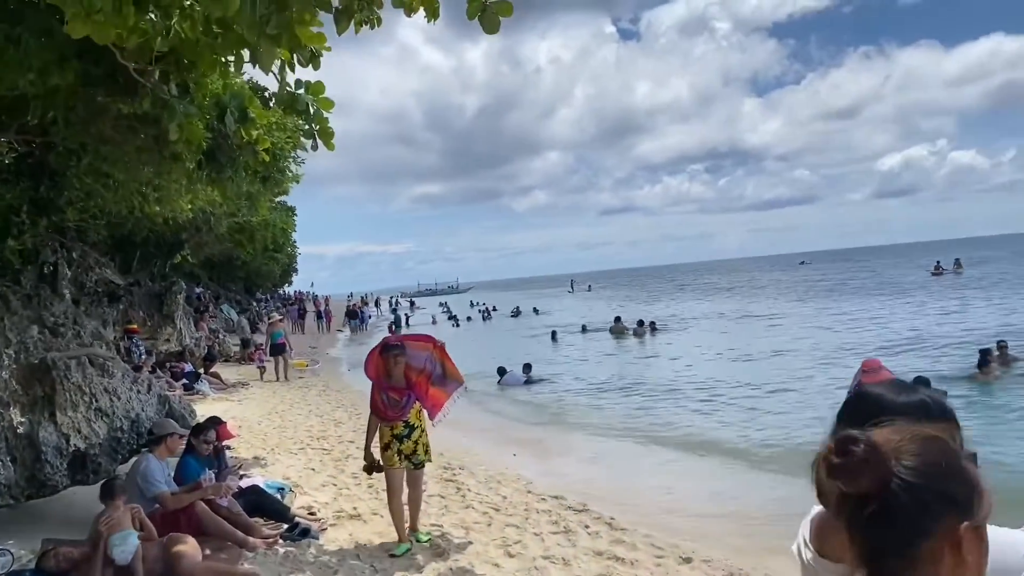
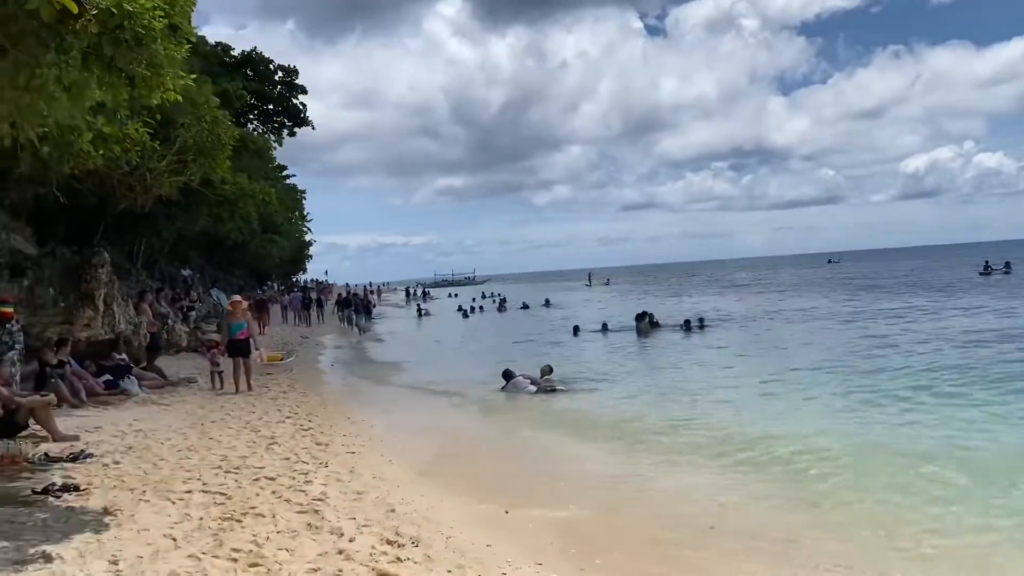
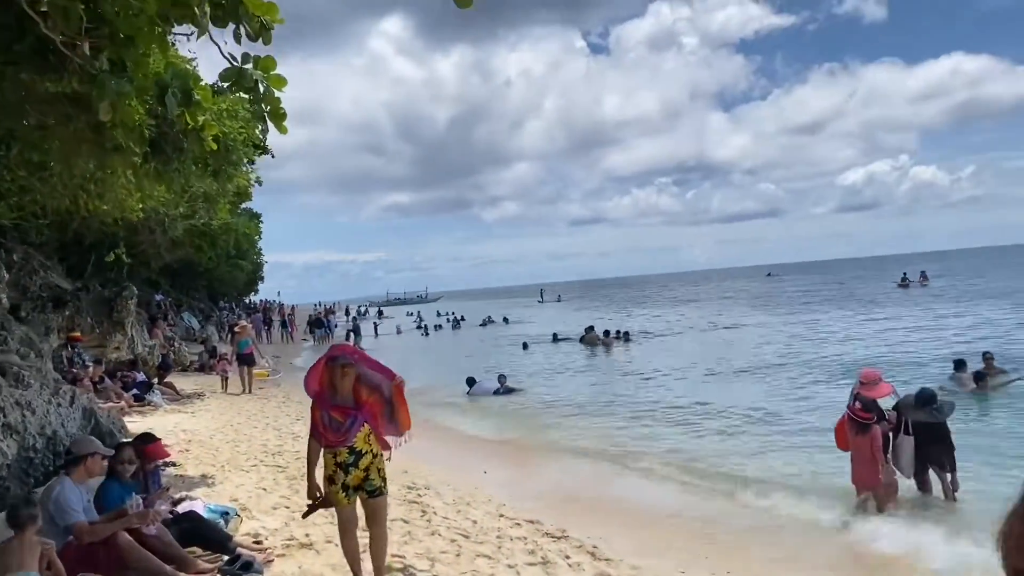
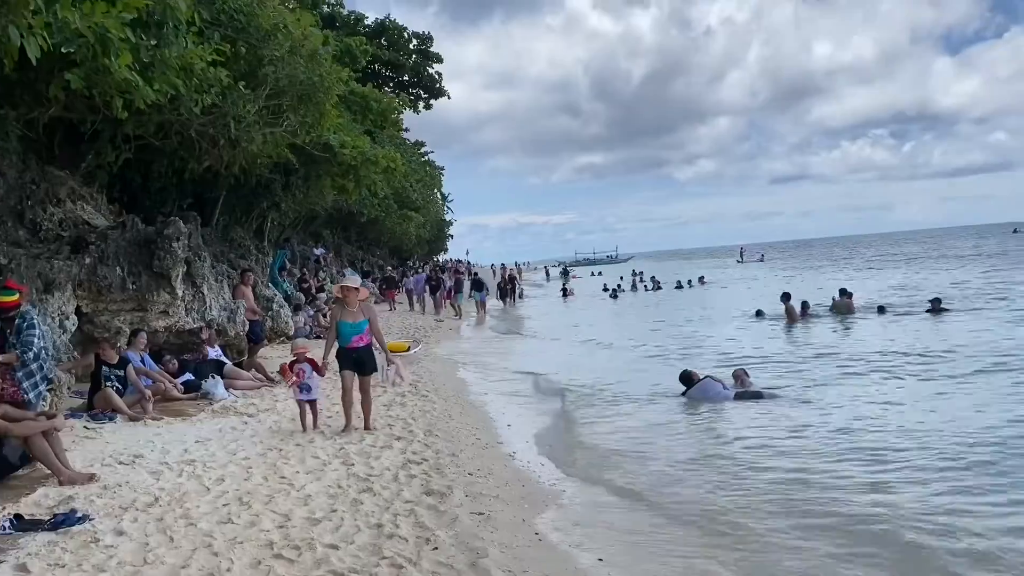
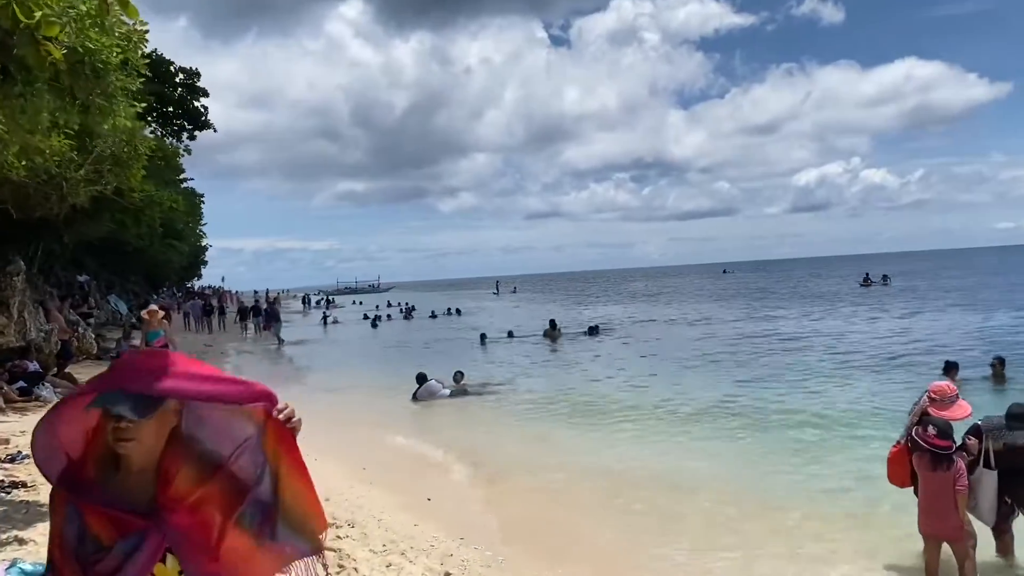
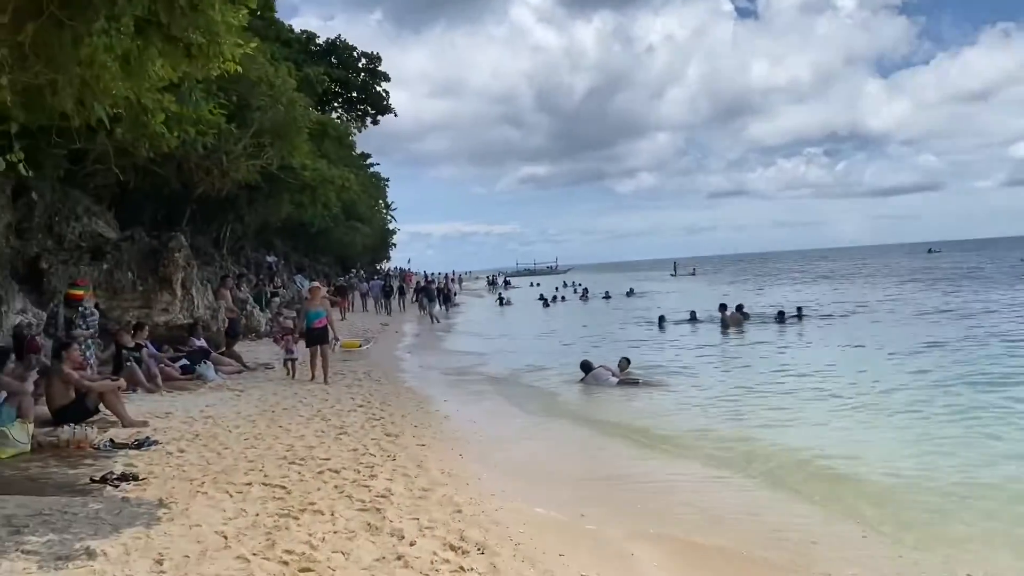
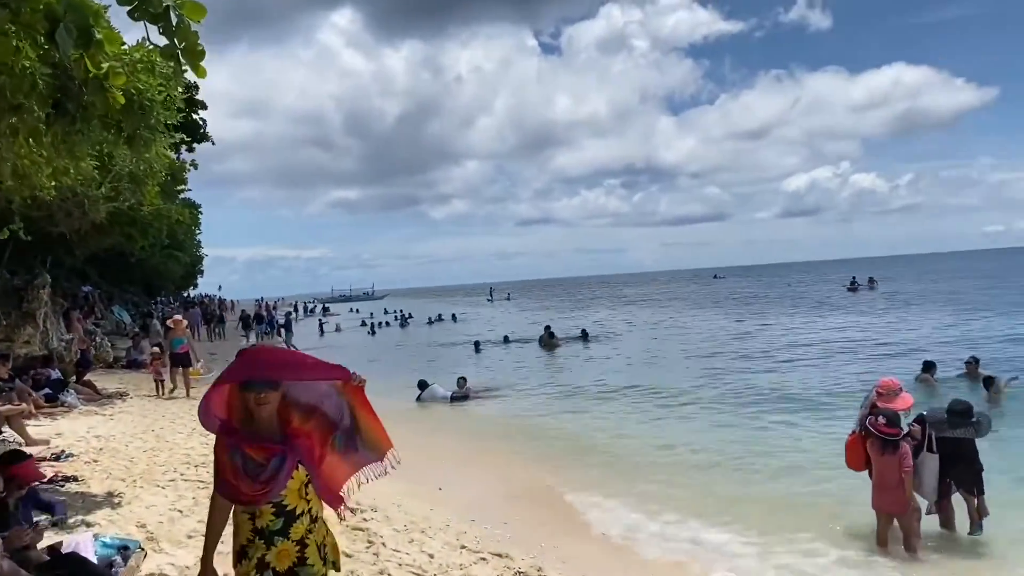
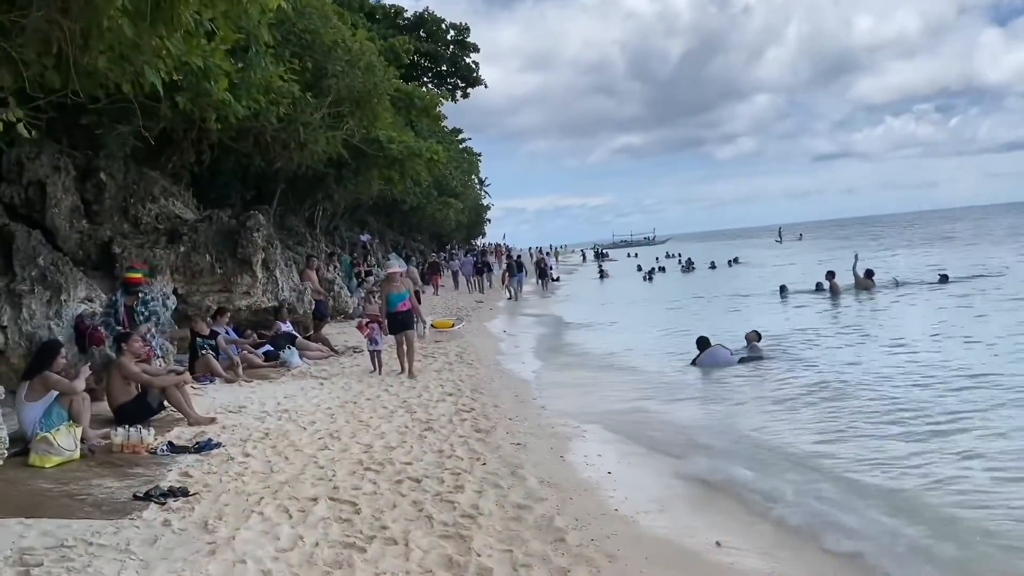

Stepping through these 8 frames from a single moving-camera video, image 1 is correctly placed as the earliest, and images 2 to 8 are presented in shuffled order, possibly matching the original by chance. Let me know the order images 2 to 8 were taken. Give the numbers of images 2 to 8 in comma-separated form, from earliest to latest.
3, 7, 5, 2, 6, 8, 4
